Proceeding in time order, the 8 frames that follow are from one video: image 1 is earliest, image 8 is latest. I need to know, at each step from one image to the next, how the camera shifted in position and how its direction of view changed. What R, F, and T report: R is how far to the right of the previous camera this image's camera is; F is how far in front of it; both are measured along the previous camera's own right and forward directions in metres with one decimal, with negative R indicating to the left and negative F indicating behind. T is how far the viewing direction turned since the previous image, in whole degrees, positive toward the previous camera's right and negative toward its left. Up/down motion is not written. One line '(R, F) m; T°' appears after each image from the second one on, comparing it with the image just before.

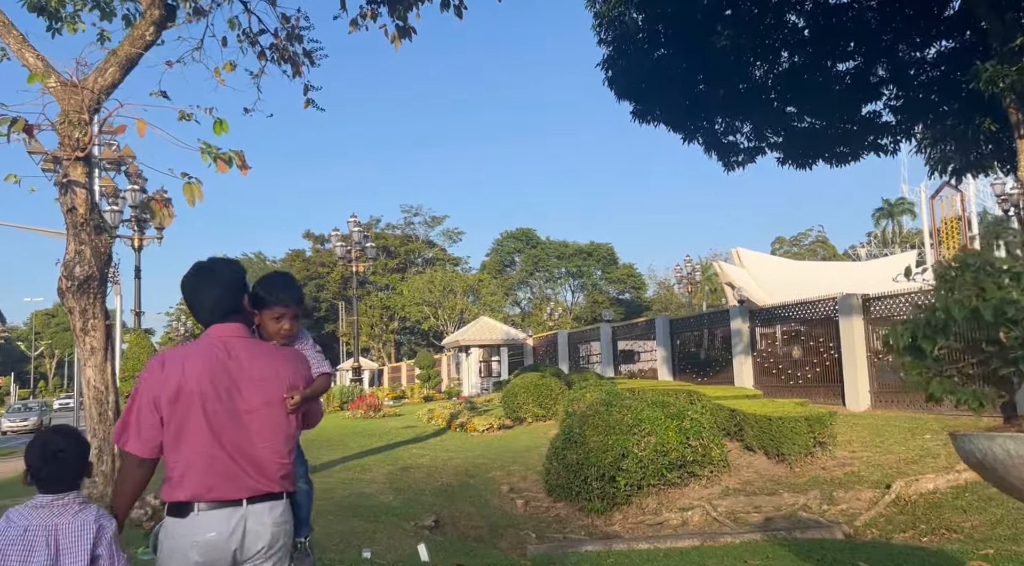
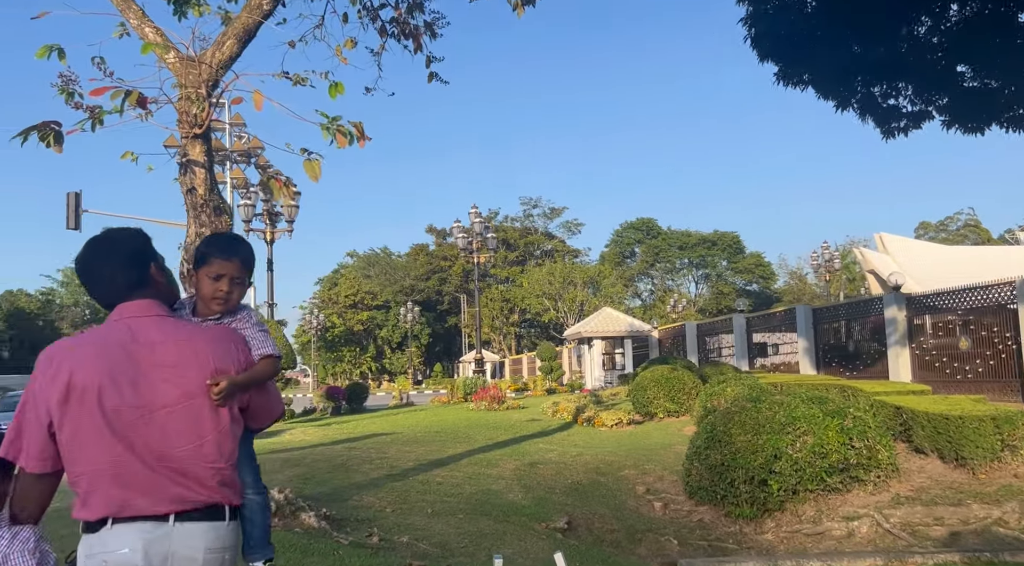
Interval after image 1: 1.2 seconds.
(-0.2, +0.7) m; -9°
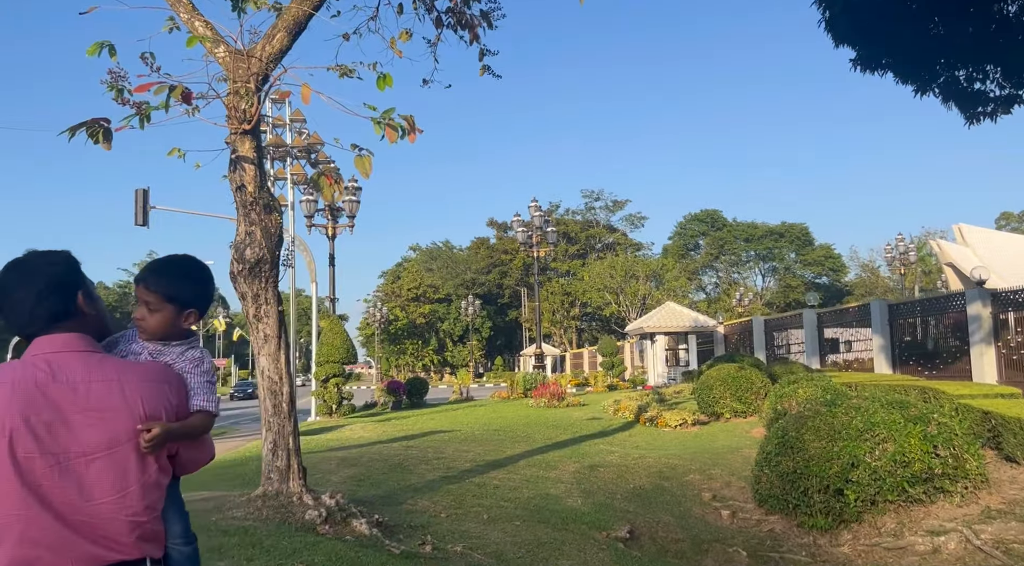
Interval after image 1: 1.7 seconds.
(0.0, +0.3) m; -5°
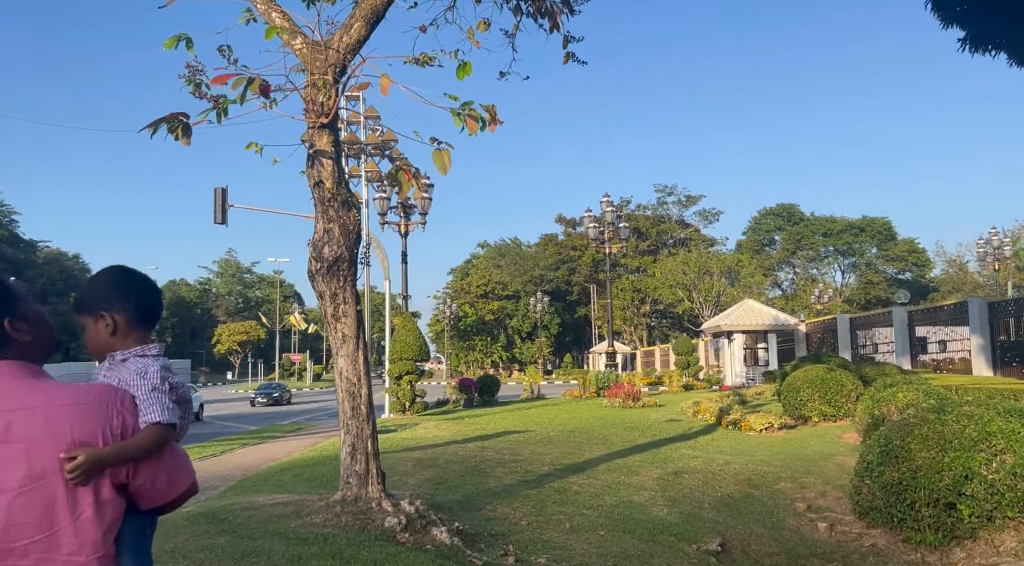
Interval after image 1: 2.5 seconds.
(-0.2, +0.3) m; -5°
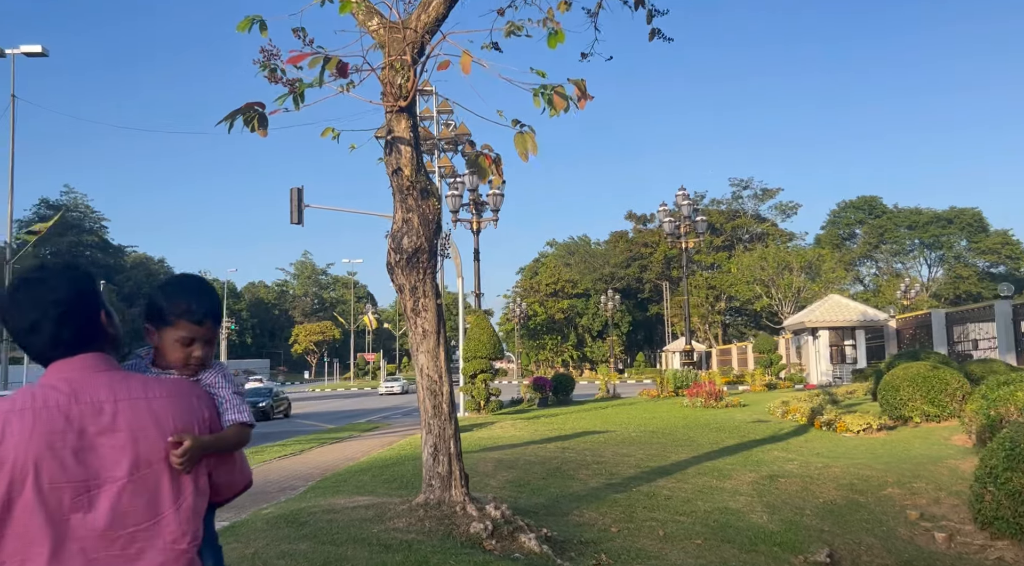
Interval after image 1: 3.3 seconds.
(-0.2, +0.4) m; -5°
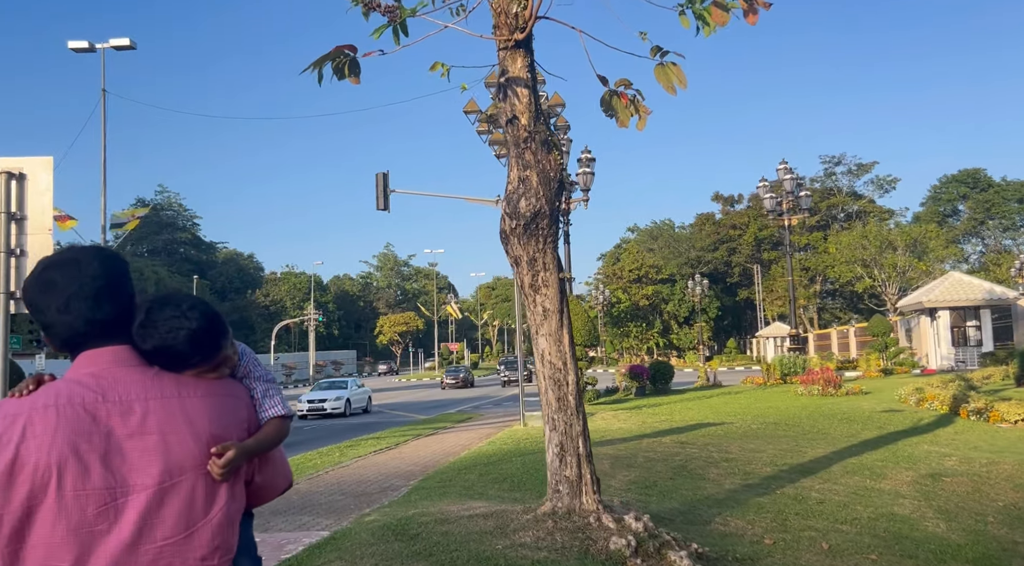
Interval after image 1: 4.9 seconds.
(-0.4, +0.9) m; -6°
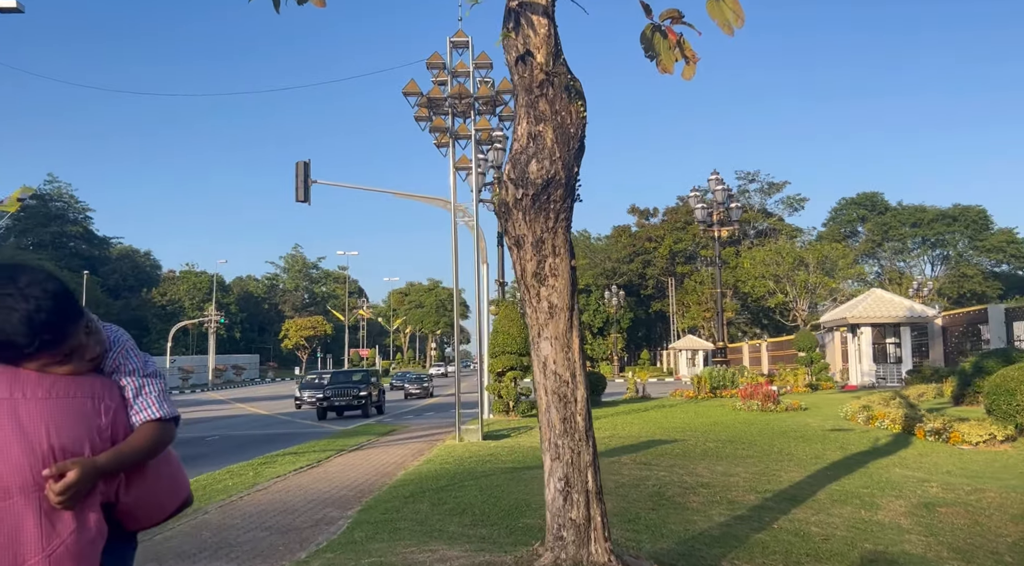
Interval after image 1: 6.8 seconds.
(-0.4, +1.1) m; +7°
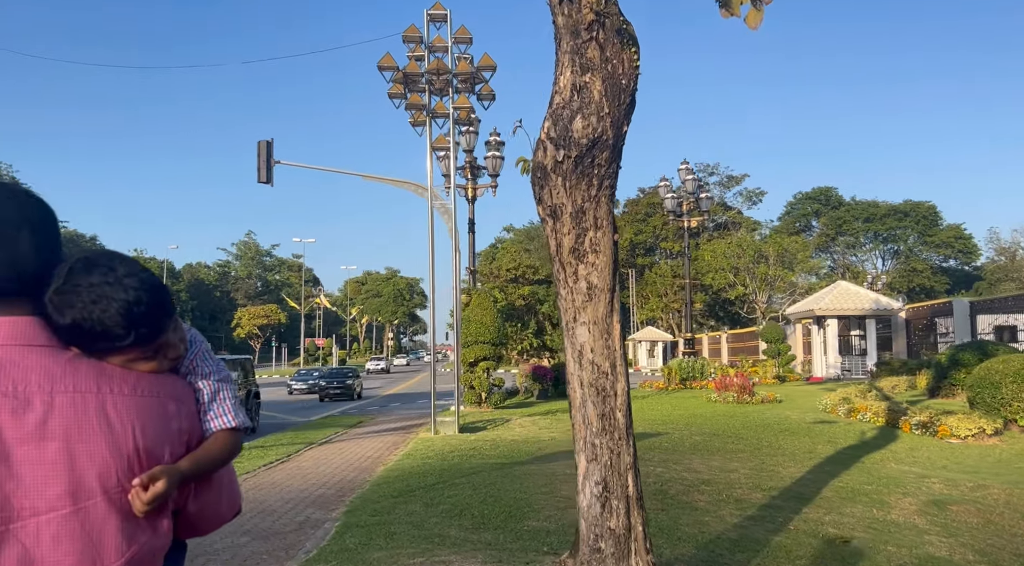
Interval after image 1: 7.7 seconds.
(-0.3, +0.5) m; +3°
